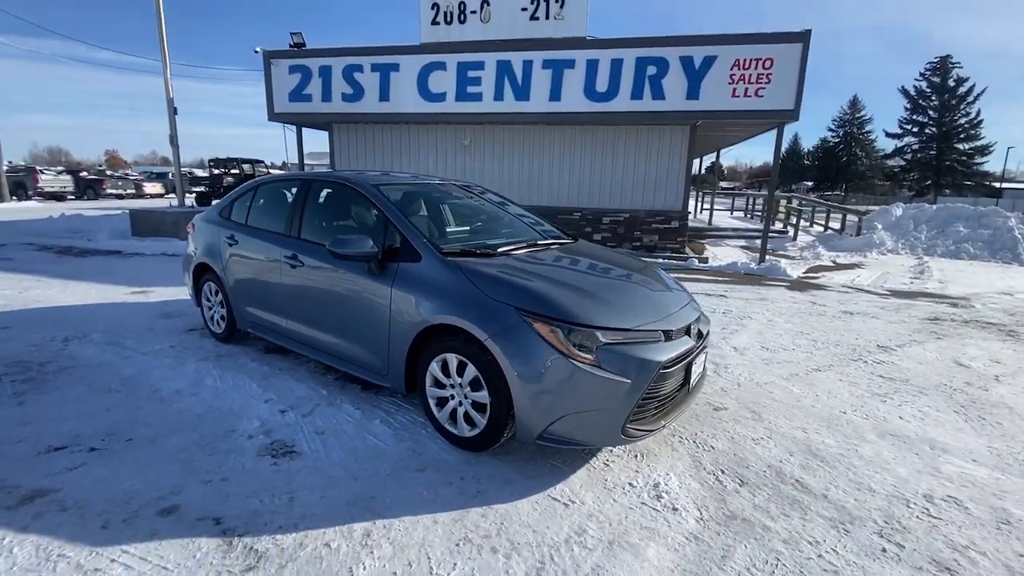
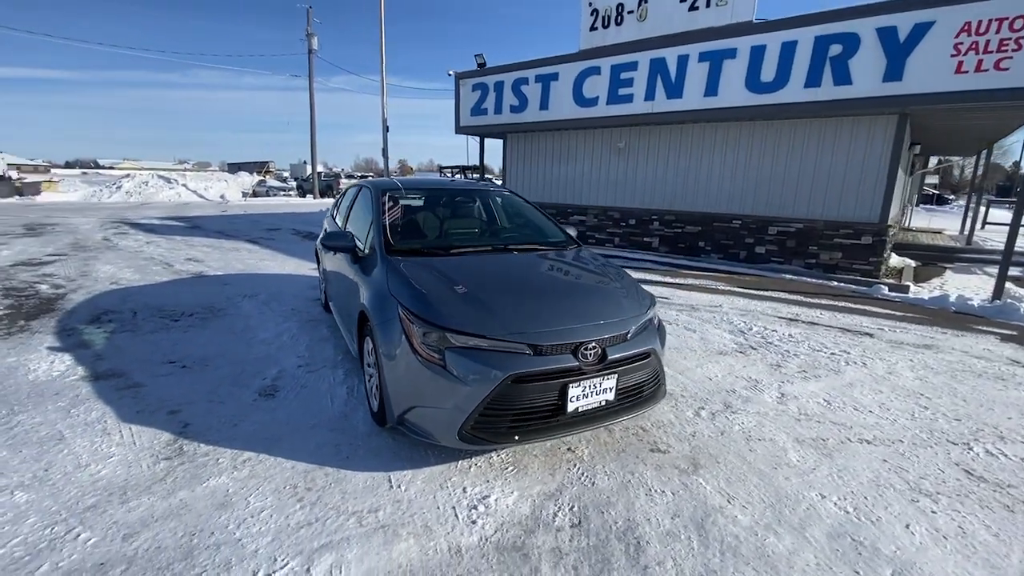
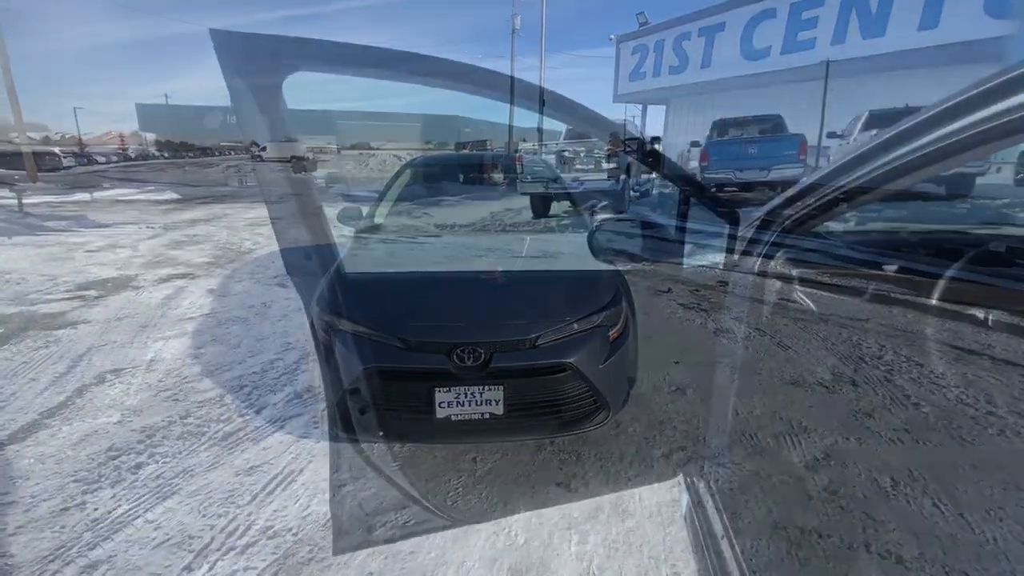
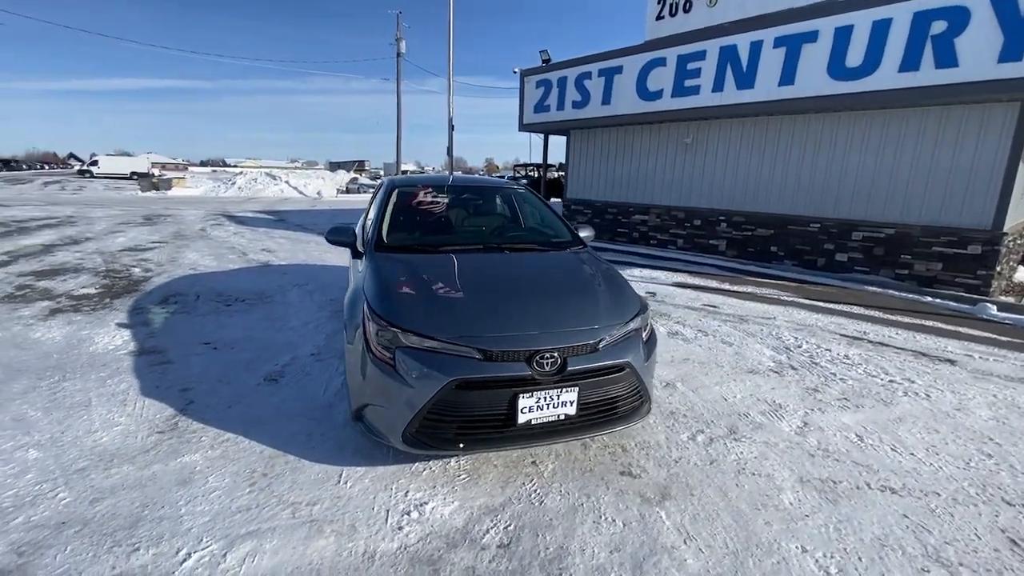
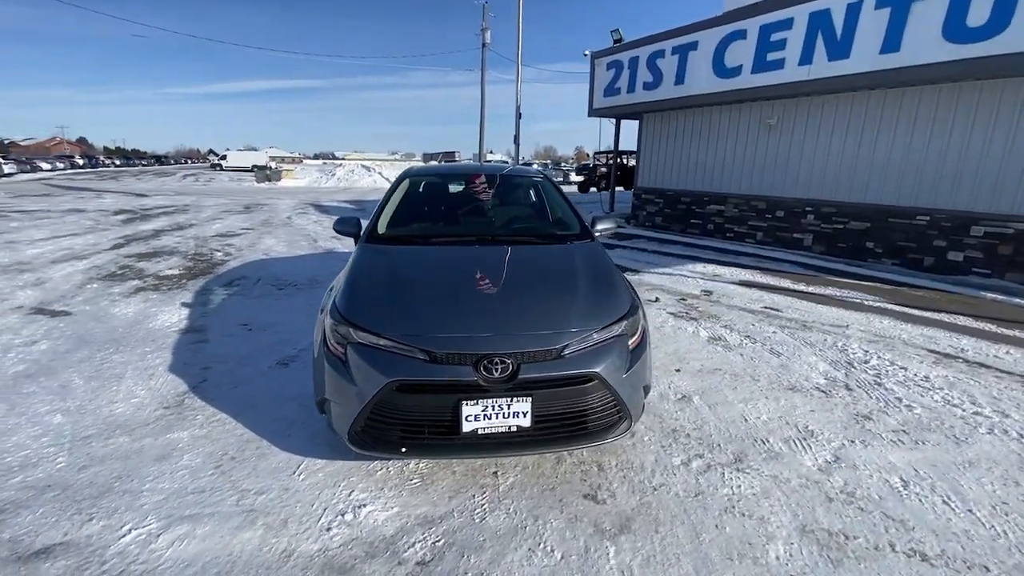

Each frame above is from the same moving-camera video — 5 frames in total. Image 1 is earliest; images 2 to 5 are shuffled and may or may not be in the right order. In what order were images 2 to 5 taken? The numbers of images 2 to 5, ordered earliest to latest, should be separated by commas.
2, 4, 5, 3
